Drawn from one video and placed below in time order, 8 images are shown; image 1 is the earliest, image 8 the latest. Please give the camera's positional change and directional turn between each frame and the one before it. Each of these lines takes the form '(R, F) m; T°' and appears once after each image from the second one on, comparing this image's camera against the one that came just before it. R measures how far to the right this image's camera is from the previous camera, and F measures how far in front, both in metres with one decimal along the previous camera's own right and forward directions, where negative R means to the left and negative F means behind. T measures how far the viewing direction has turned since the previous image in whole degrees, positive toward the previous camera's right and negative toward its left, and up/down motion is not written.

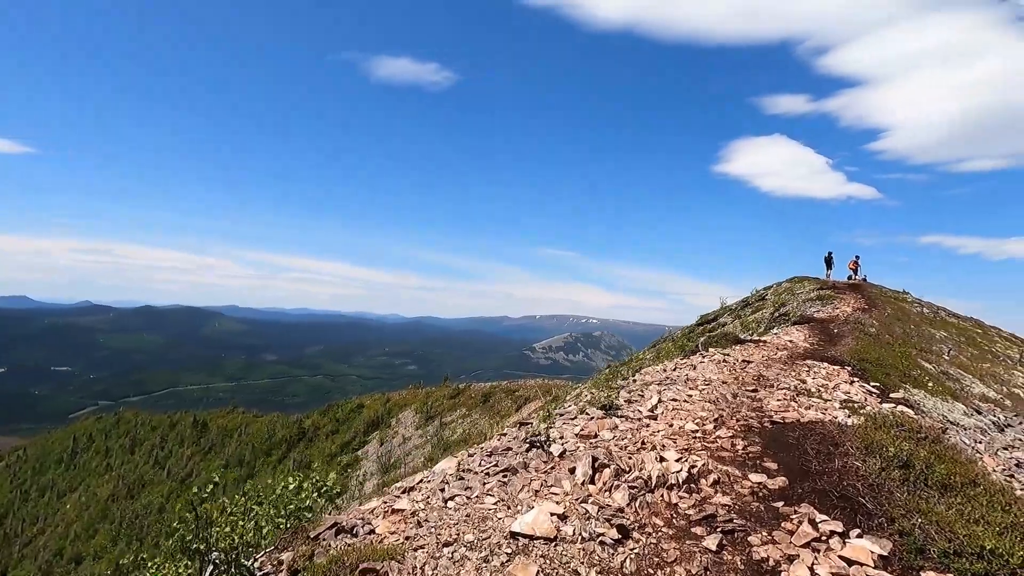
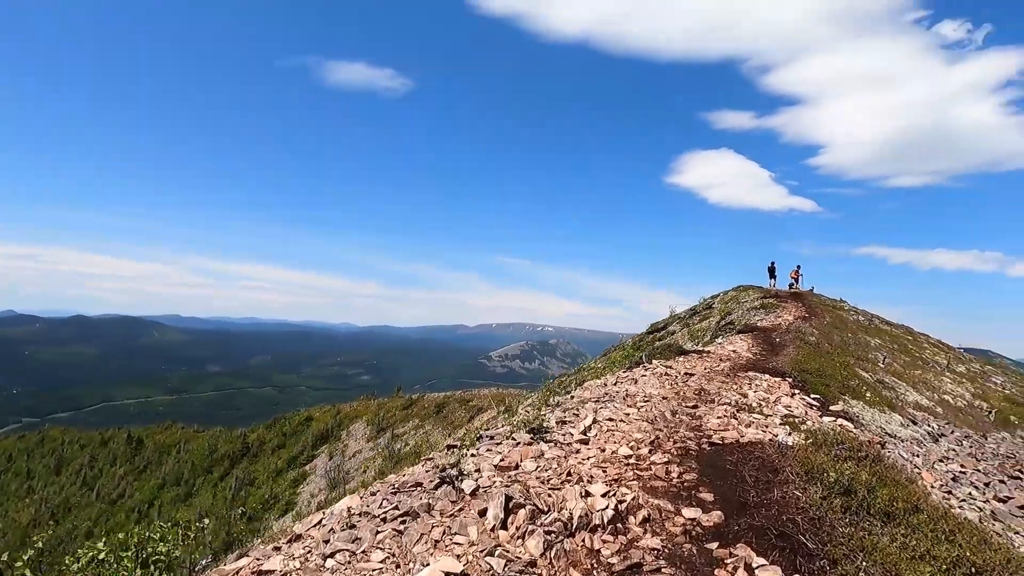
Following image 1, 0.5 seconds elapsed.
(+0.1, +0.2) m; +5°
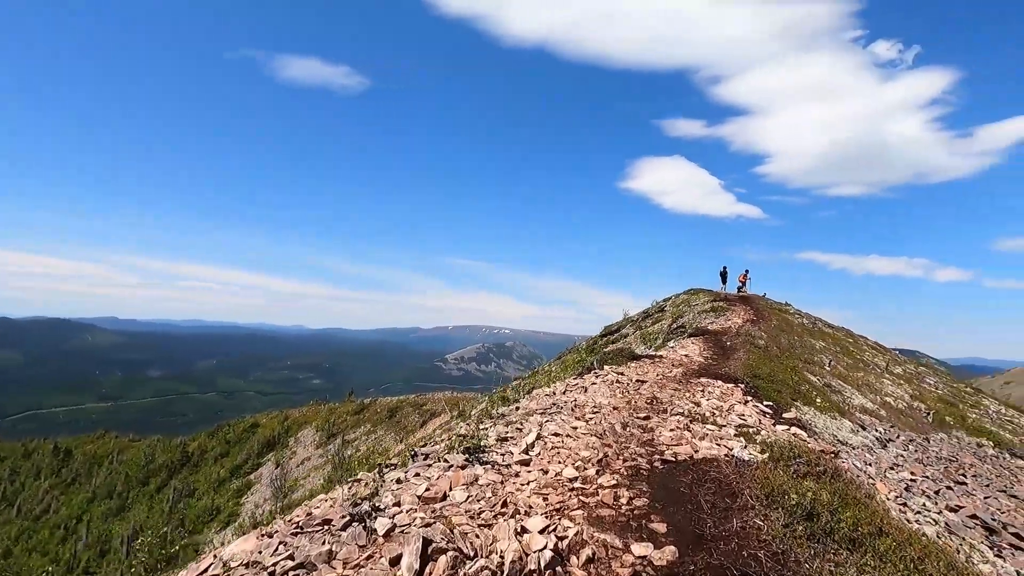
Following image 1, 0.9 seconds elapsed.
(+0.1, +0.2) m; +5°
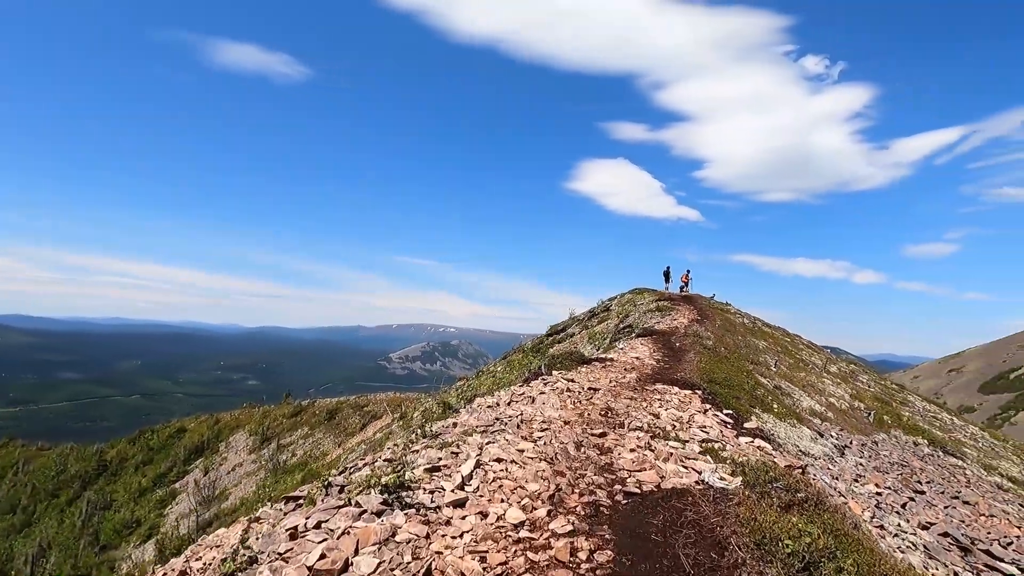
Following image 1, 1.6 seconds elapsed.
(+0.1, +0.3) m; +6°
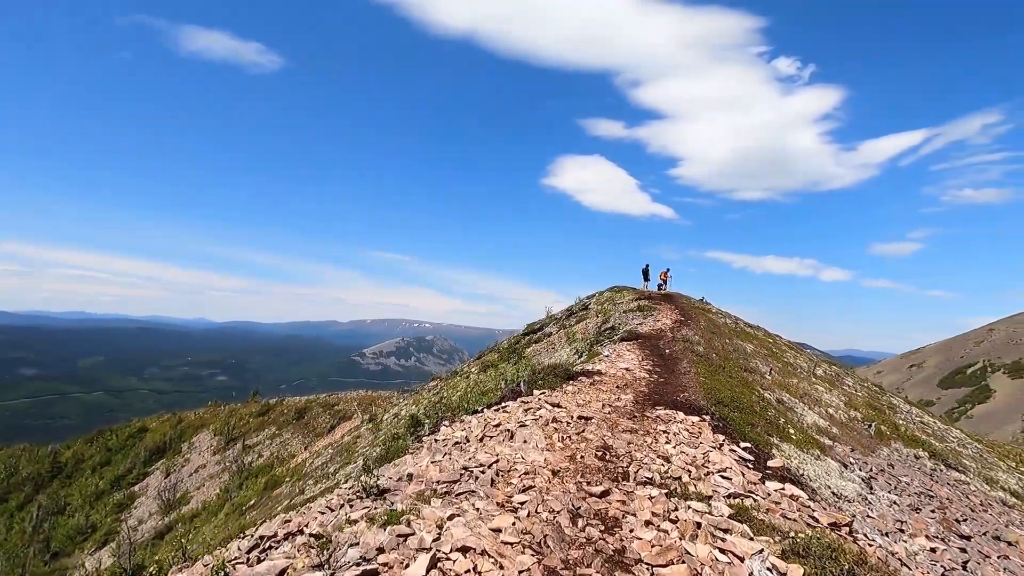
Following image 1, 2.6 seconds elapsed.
(0.0, +0.3) m; +3°
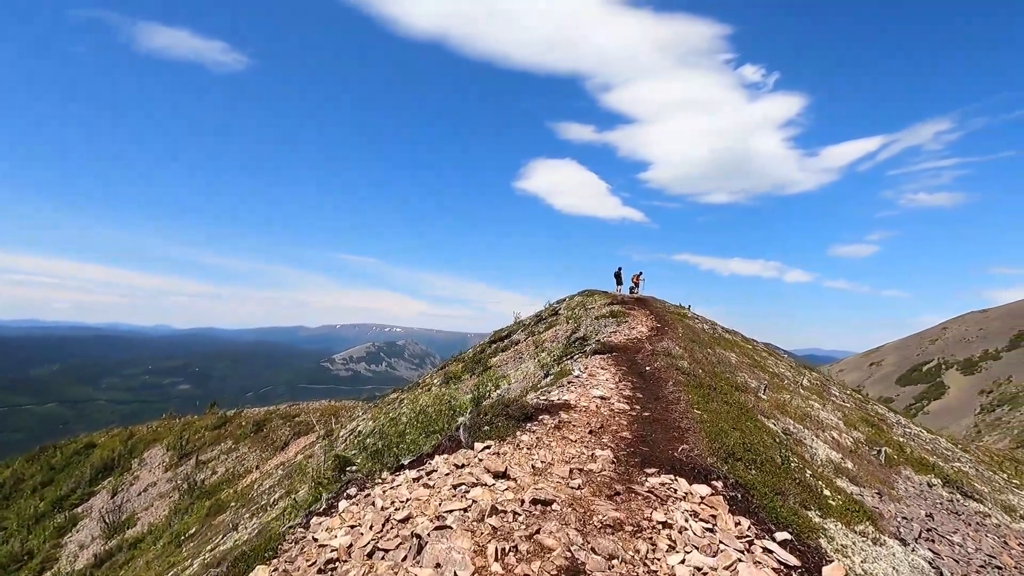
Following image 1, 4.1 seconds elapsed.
(+0.1, +0.5) m; +3°
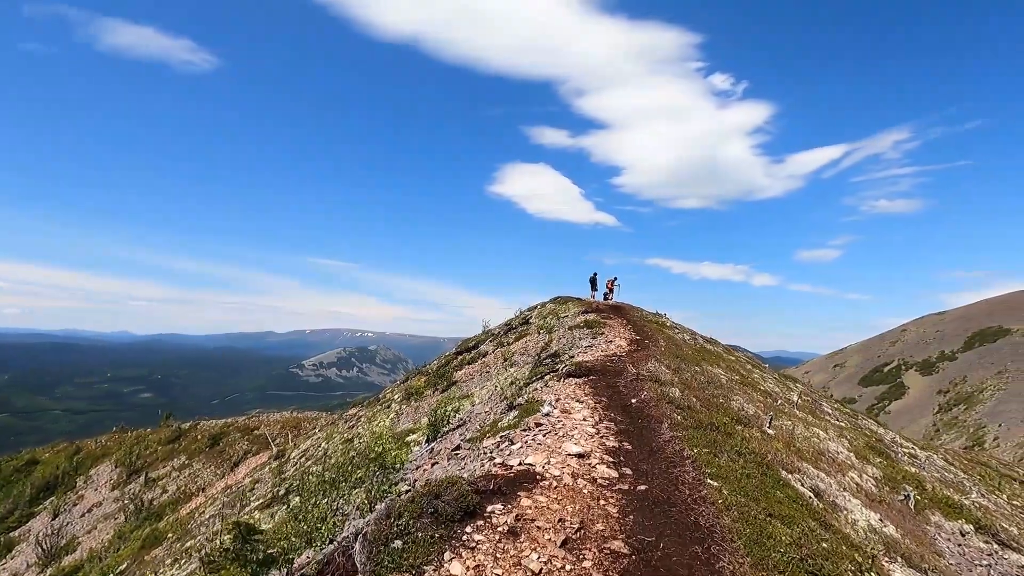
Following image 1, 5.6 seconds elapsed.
(+0.1, +0.5) m; +3°
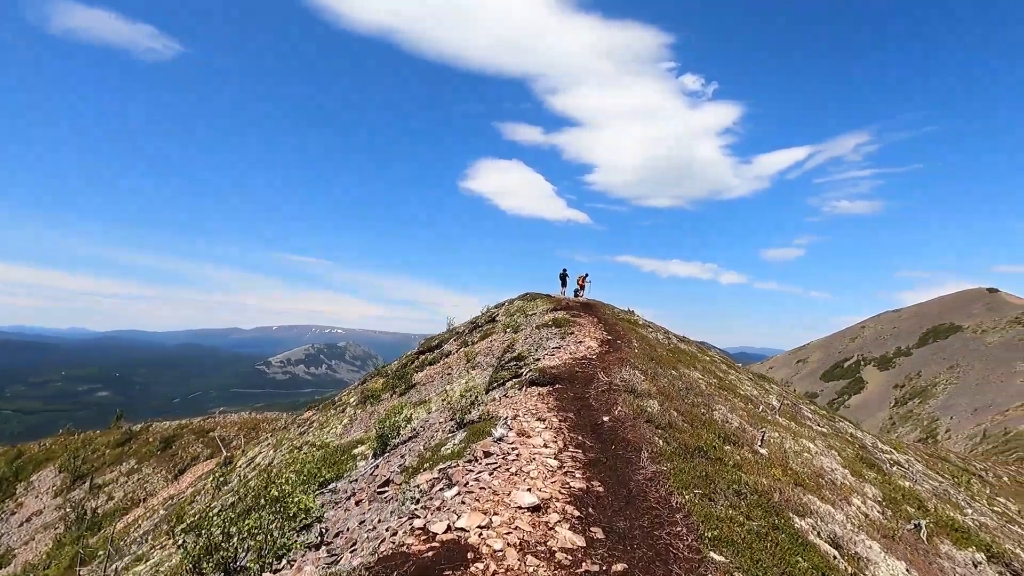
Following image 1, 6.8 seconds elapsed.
(+0.1, +0.4) m; +3°
